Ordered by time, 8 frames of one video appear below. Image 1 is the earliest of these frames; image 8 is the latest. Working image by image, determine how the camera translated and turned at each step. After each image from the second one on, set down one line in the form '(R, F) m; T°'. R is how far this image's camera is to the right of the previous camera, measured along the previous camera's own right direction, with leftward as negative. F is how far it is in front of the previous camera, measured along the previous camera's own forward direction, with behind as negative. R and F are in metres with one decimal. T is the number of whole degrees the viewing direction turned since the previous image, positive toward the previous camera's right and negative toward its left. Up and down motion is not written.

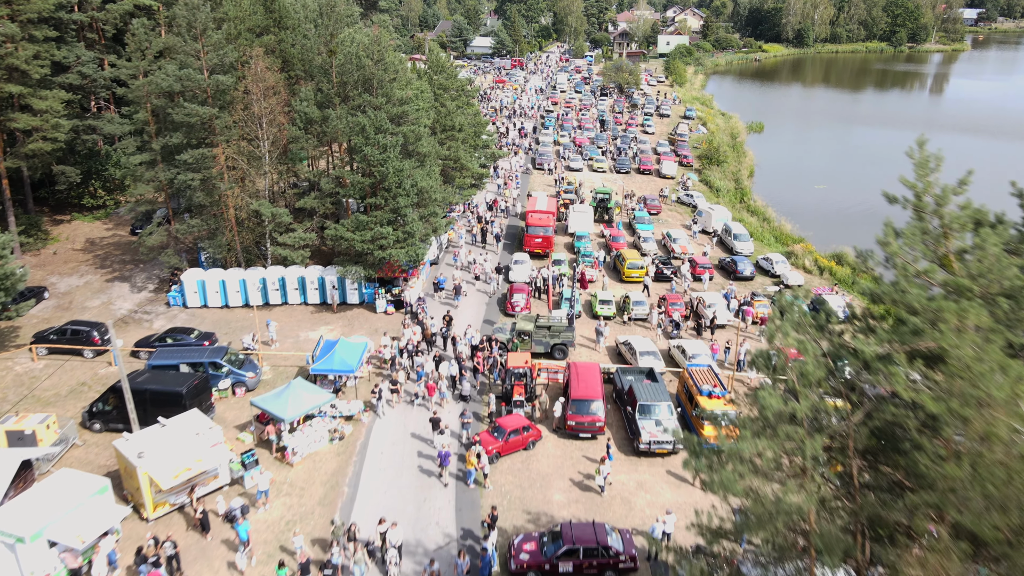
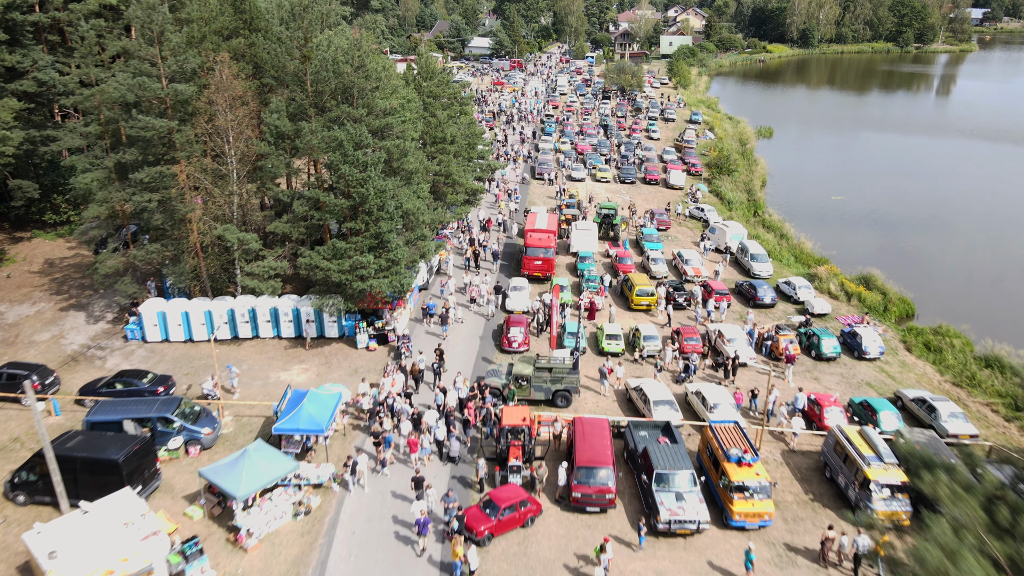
(+0.1, +3.4) m; 0°
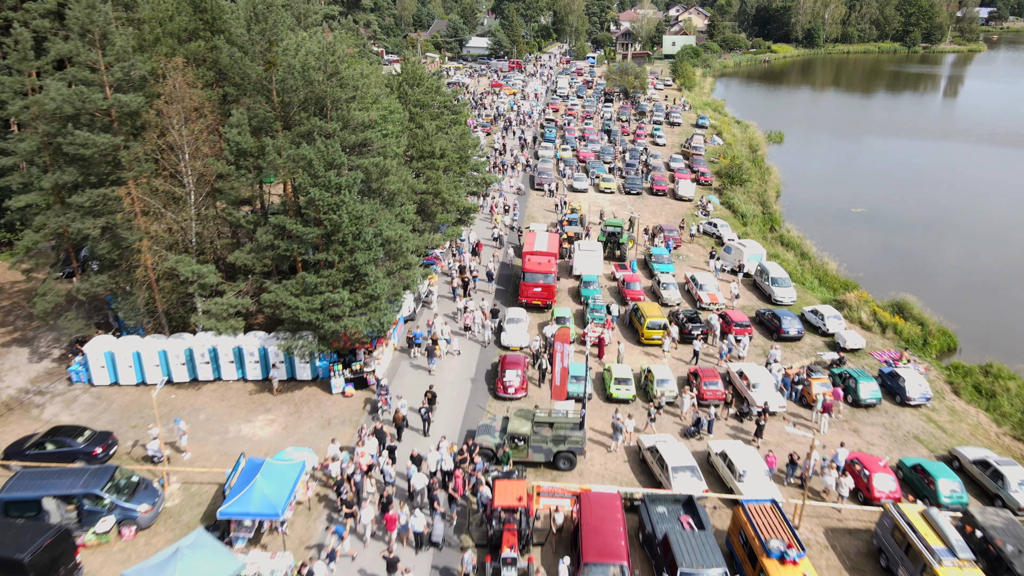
(+0.2, +3.5) m; 0°
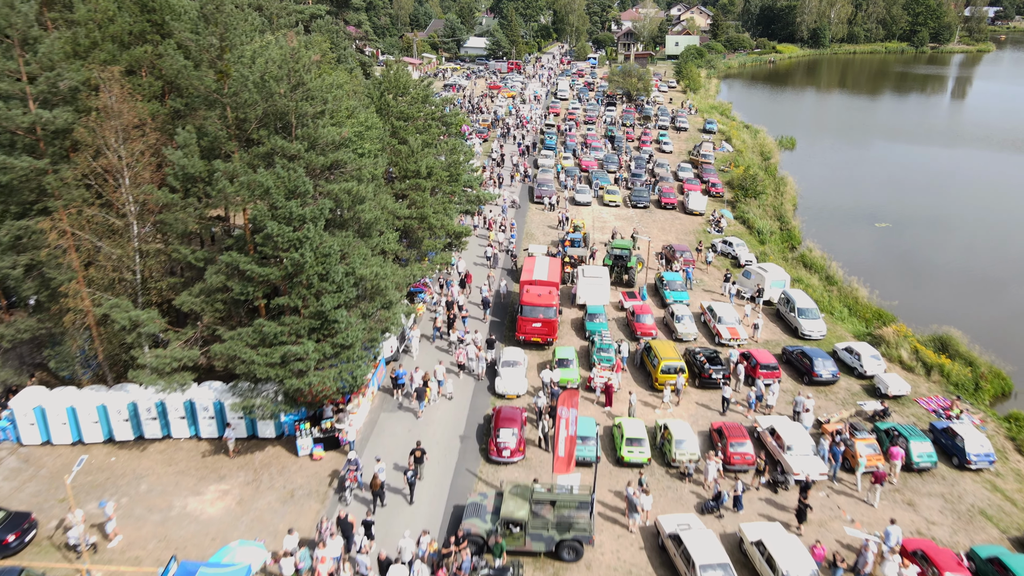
(+0.2, +3.6) m; 0°
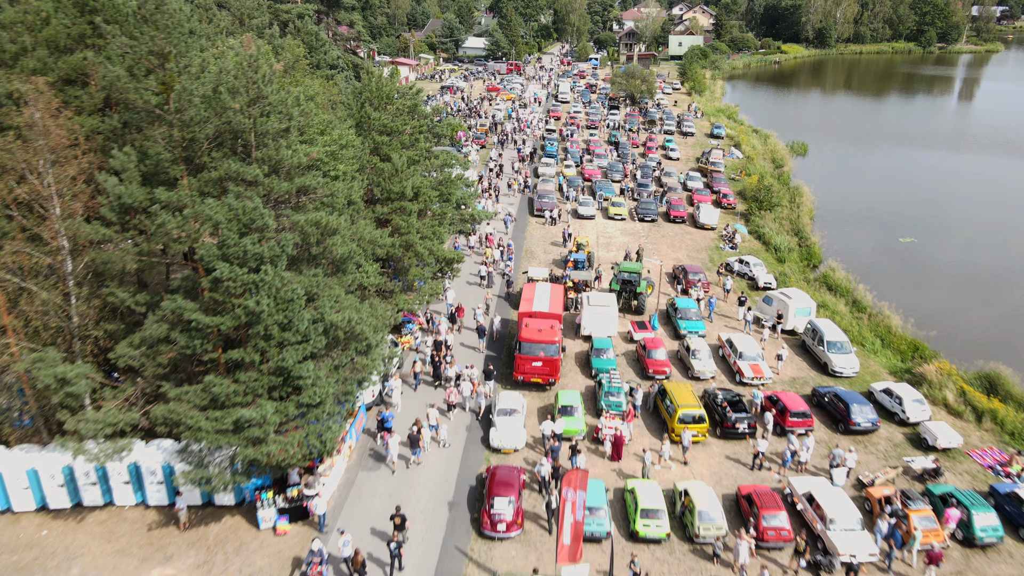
(+0.1, +3.1) m; 0°
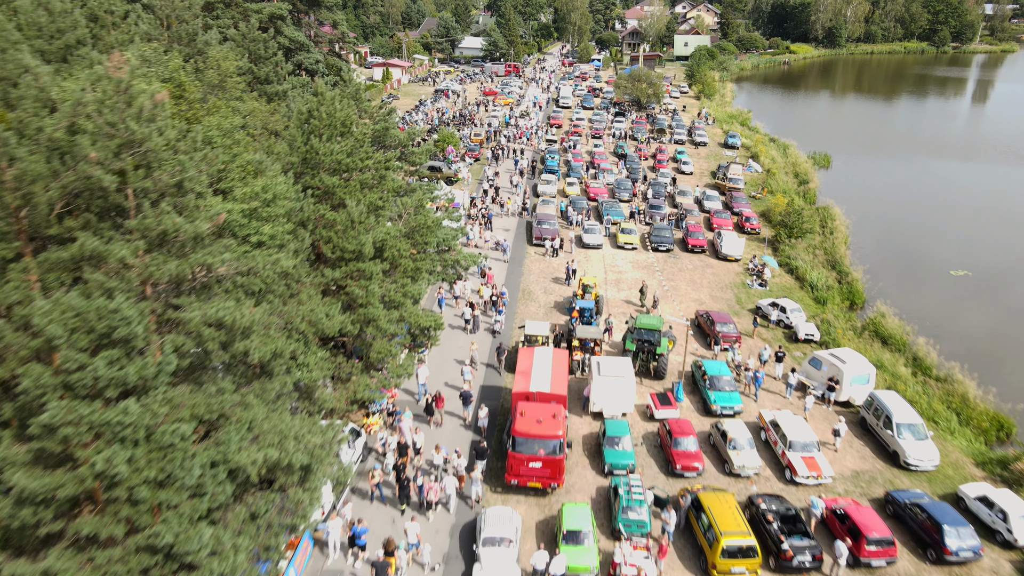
(+0.3, +5.6) m; 0°
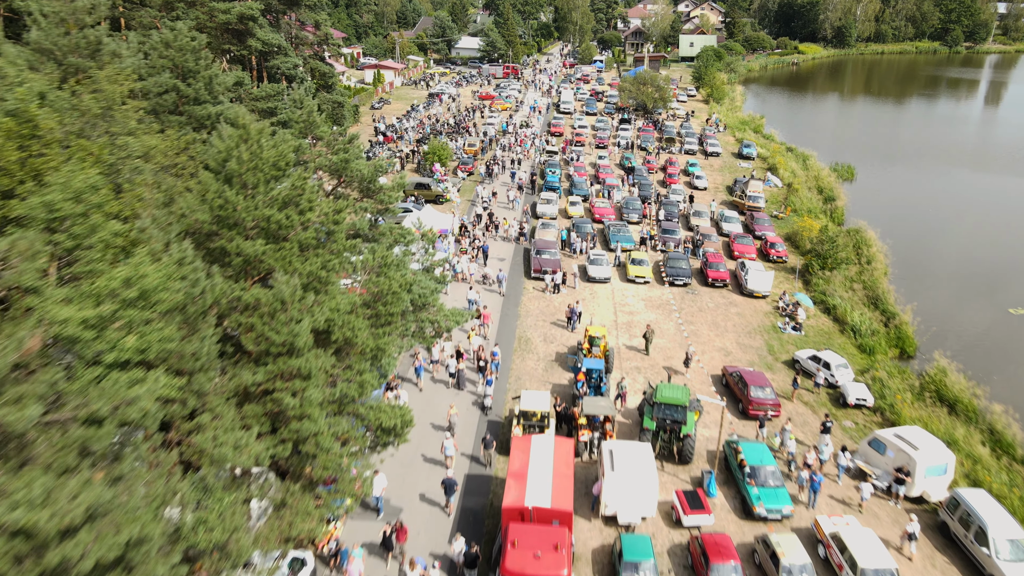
(+0.3, +4.9) m; 0°
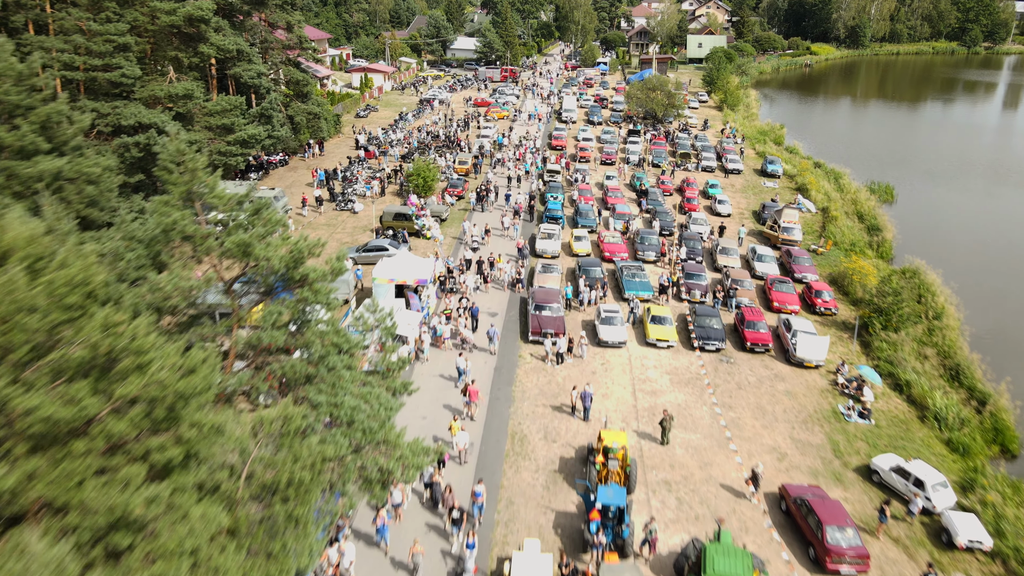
(+0.3, +6.6) m; 0°
